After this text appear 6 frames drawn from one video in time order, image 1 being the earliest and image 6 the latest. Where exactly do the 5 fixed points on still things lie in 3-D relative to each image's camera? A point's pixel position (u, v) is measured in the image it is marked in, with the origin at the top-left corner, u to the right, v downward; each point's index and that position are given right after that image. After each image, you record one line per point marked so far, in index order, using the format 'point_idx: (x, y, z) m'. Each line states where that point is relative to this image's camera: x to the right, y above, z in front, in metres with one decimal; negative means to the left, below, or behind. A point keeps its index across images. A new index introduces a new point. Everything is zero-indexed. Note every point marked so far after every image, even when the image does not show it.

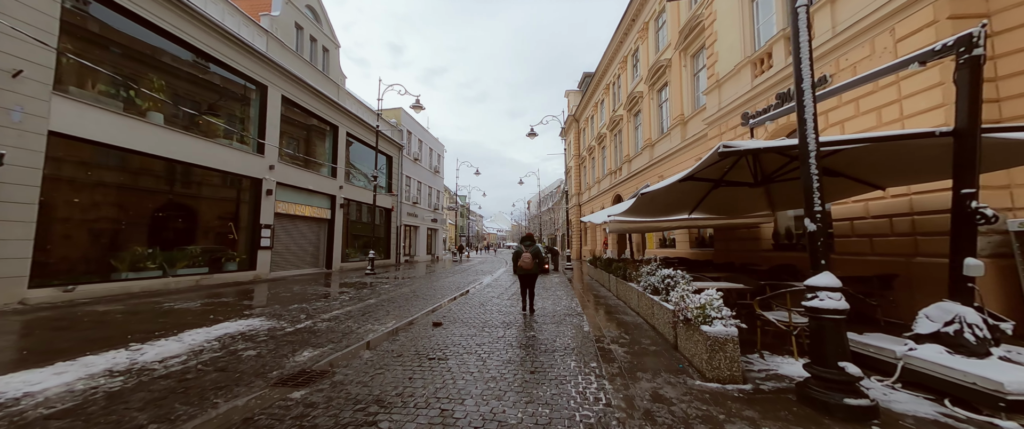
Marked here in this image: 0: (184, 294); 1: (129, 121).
0: (-9.6, -2.3, +9.1) m
1: (-11.6, +2.9, +9.7) m
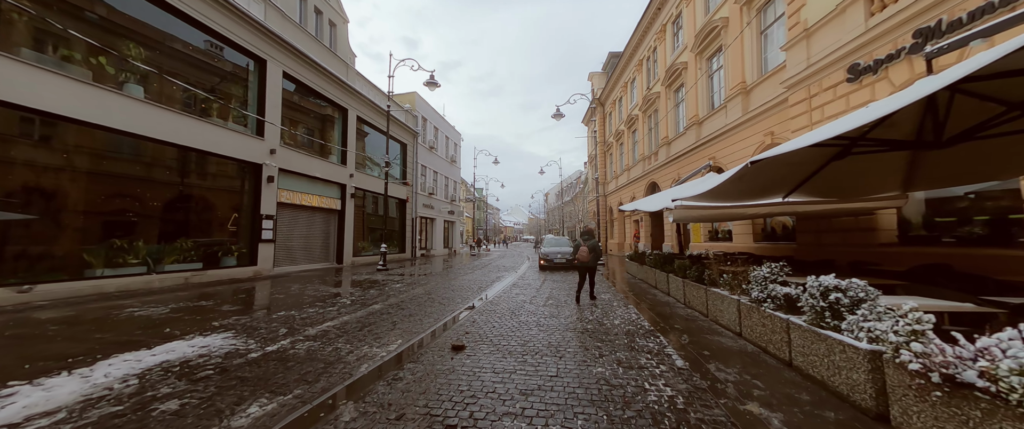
0: (-8.8, -2.0, +7.9) m
1: (-10.7, +3.2, +8.4) m
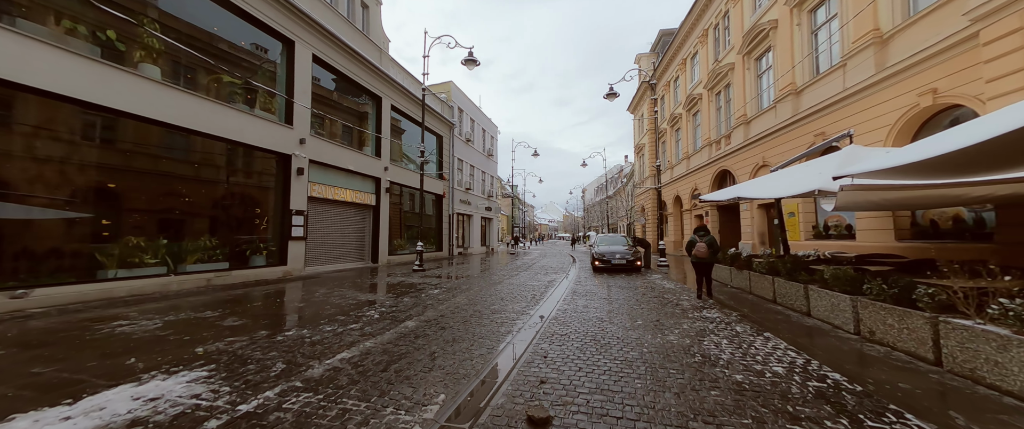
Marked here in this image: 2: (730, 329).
0: (-7.4, -1.9, +6.9) m
1: (-9.3, +3.3, +7.6) m
2: (+3.4, -1.8, +4.9) m
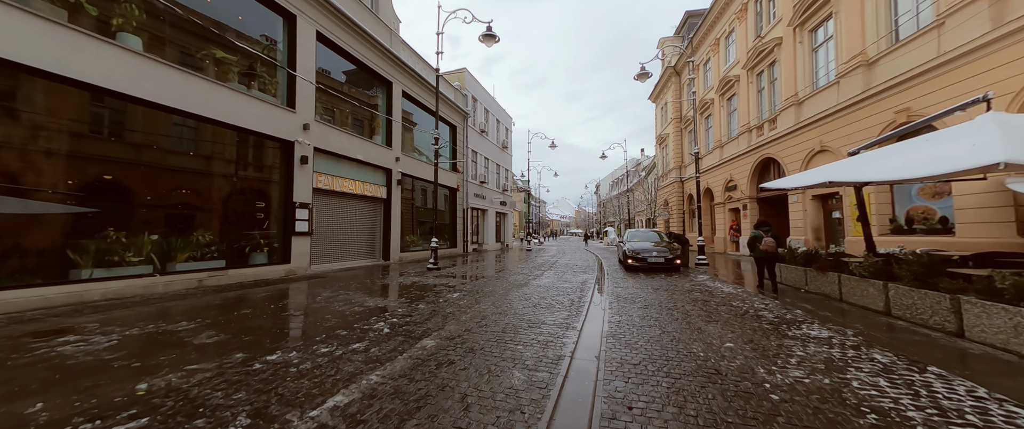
0: (-6.7, -1.7, +5.9) m
1: (-8.6, +3.5, +6.6) m
2: (+4.0, -1.6, +3.6) m
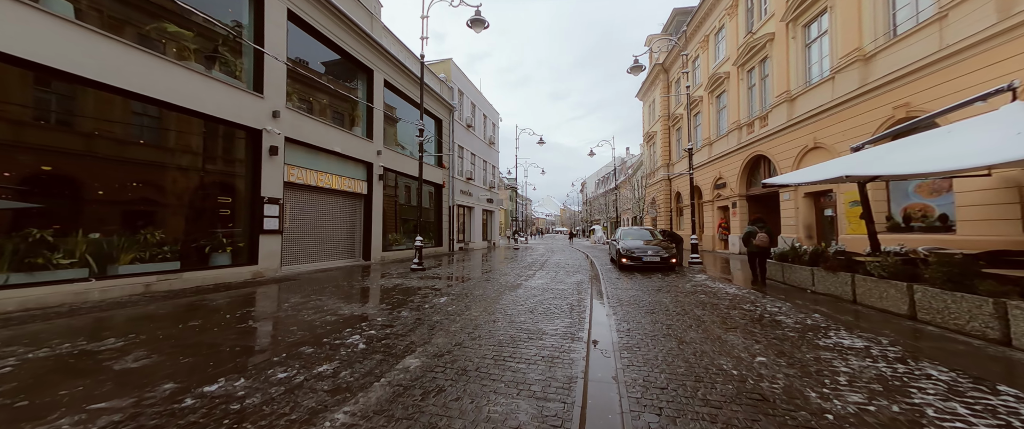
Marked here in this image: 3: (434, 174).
0: (-6.8, -1.7, +4.9) m
1: (-8.7, +3.6, +5.5) m
2: (+4.0, -1.6, +3.1) m
3: (-4.8, +2.5, +19.5) m
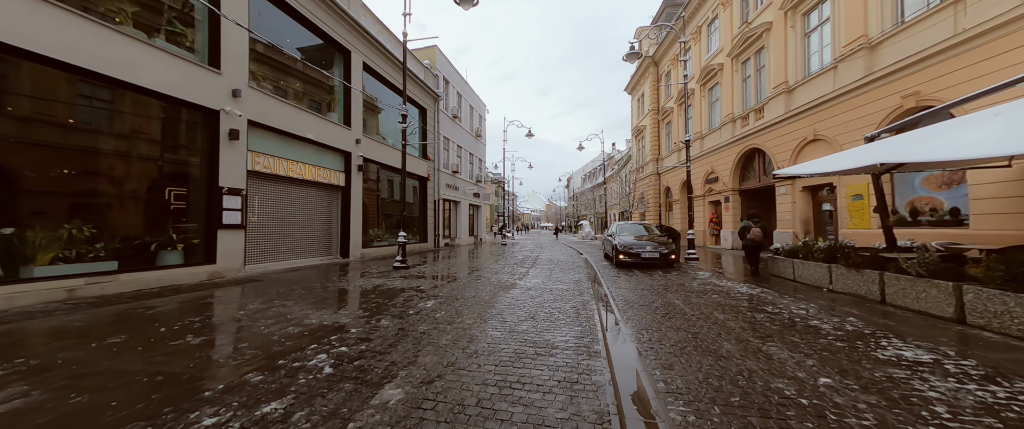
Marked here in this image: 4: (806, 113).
0: (-6.8, -1.5, +3.9) m
1: (-8.7, +3.7, +4.3) m
2: (+4.1, -1.5, +2.5) m
3: (-5.4, +2.8, +18.5) m
4: (+11.1, +3.8, +11.9) m
